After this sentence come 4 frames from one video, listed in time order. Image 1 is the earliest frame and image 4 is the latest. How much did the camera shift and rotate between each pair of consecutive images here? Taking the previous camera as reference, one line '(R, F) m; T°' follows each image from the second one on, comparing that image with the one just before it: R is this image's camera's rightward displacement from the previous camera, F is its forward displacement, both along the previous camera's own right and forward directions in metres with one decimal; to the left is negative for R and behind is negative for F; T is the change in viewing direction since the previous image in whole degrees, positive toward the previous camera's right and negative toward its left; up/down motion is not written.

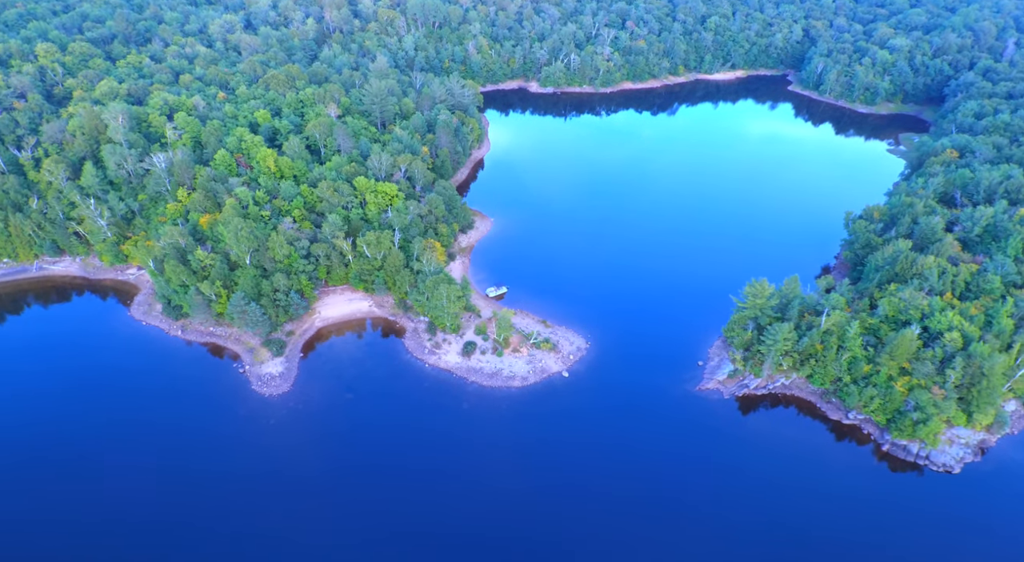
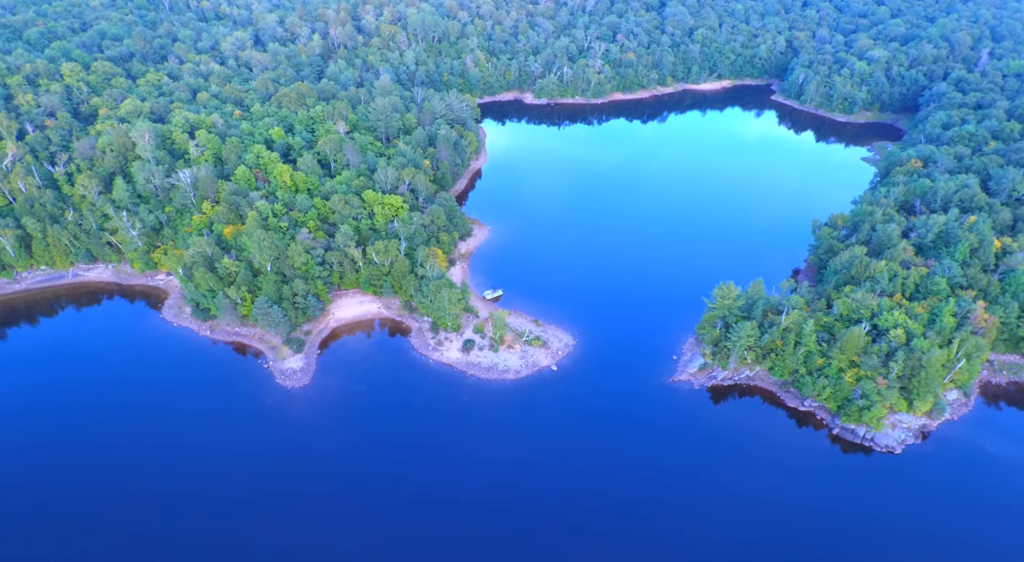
(+0.7, -12.1) m; 0°
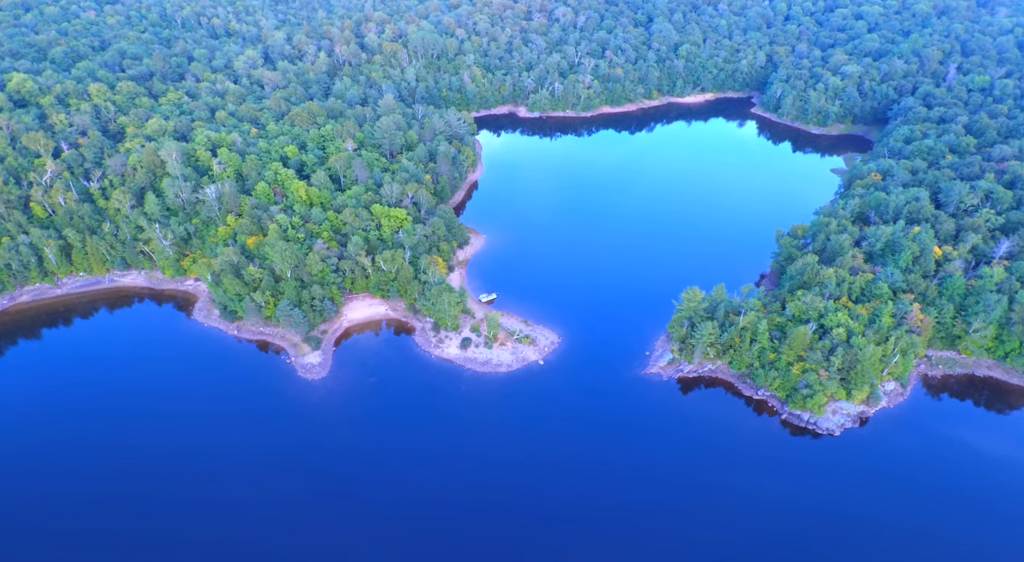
(+0.9, -15.6) m; 0°
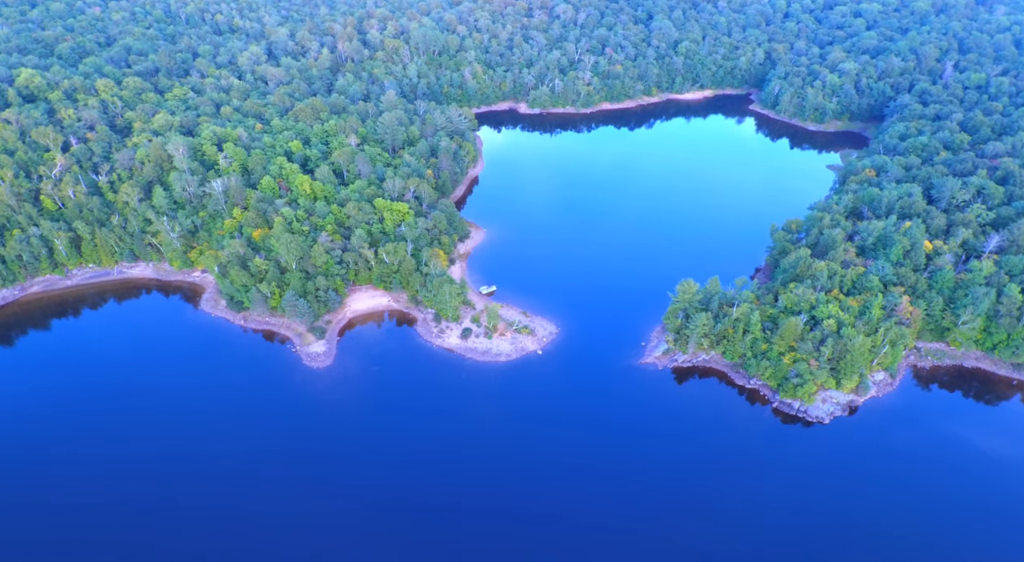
(+0.2, -3.4) m; 0°
